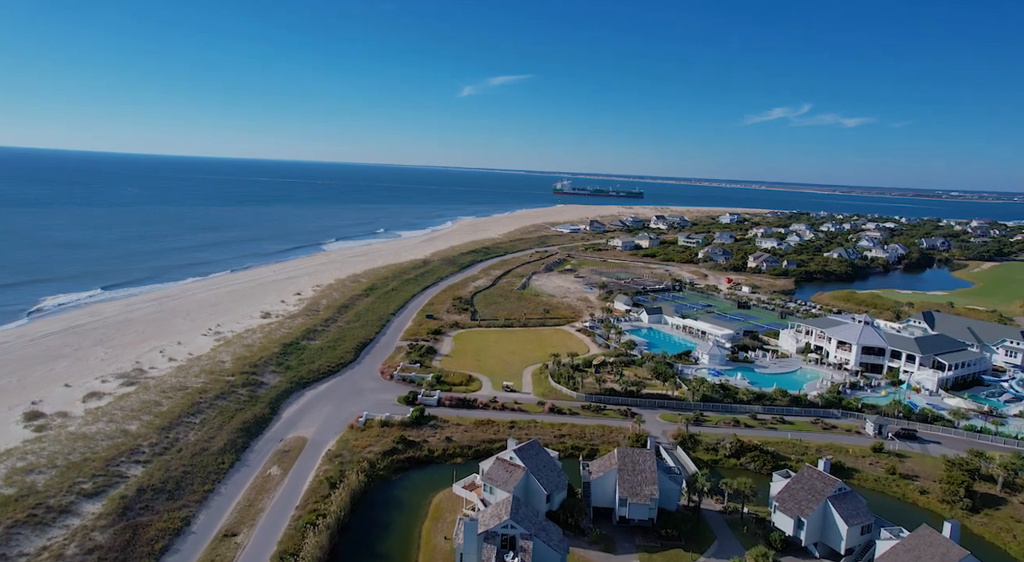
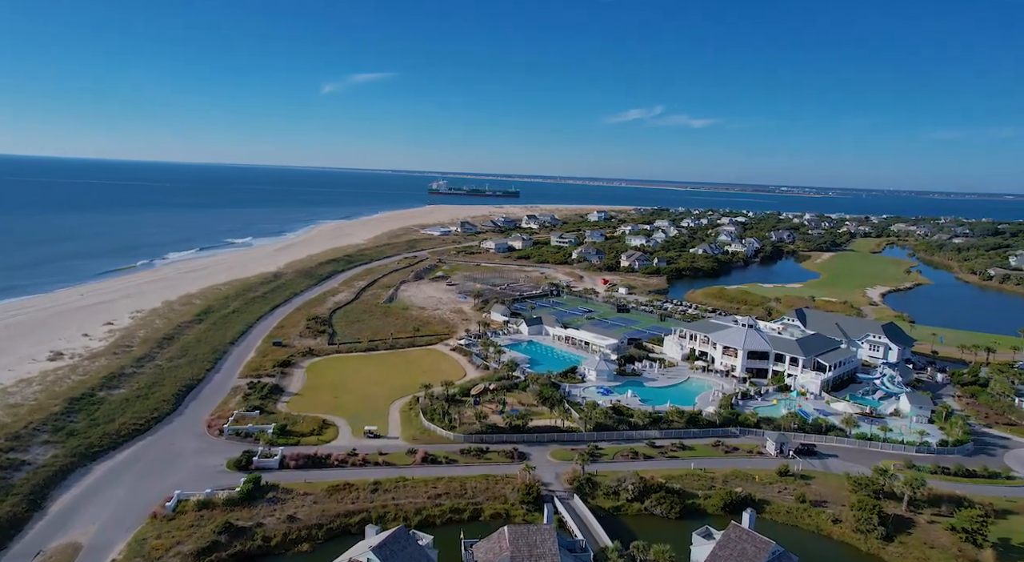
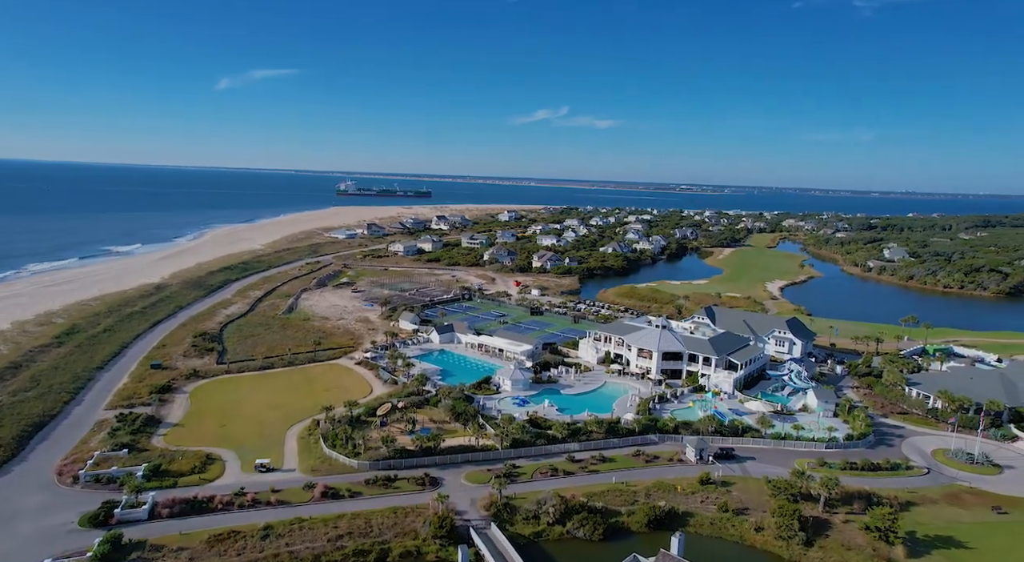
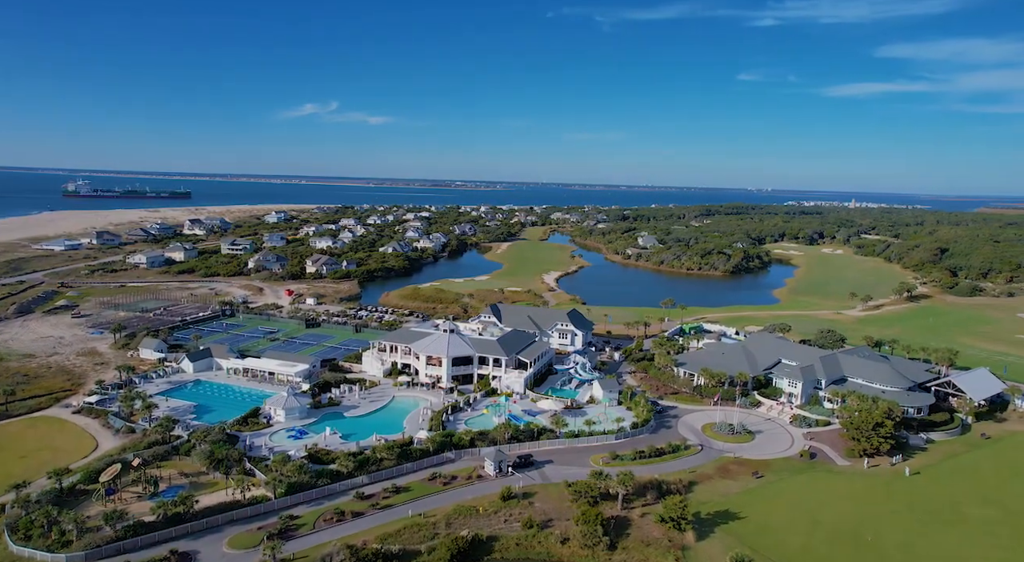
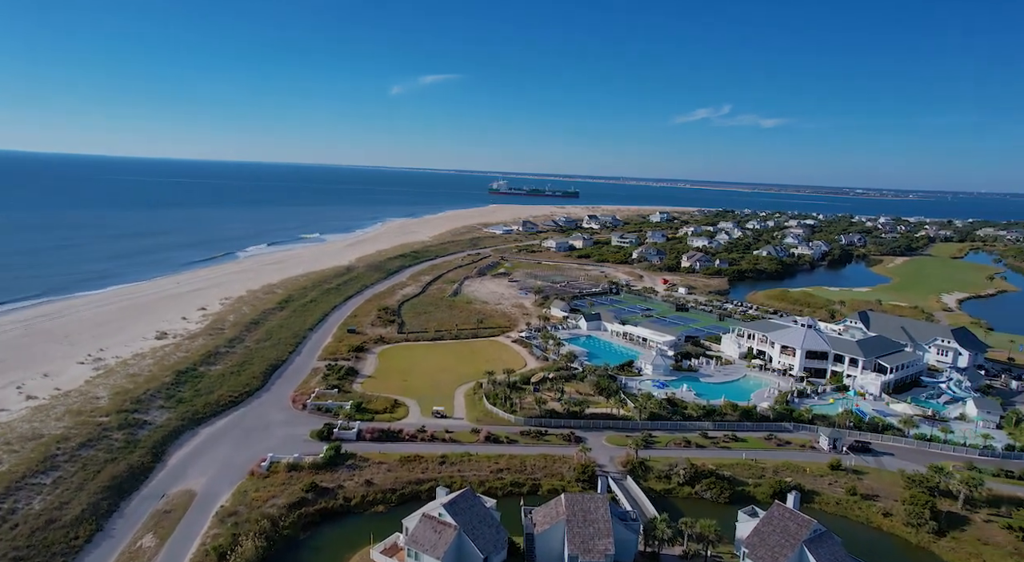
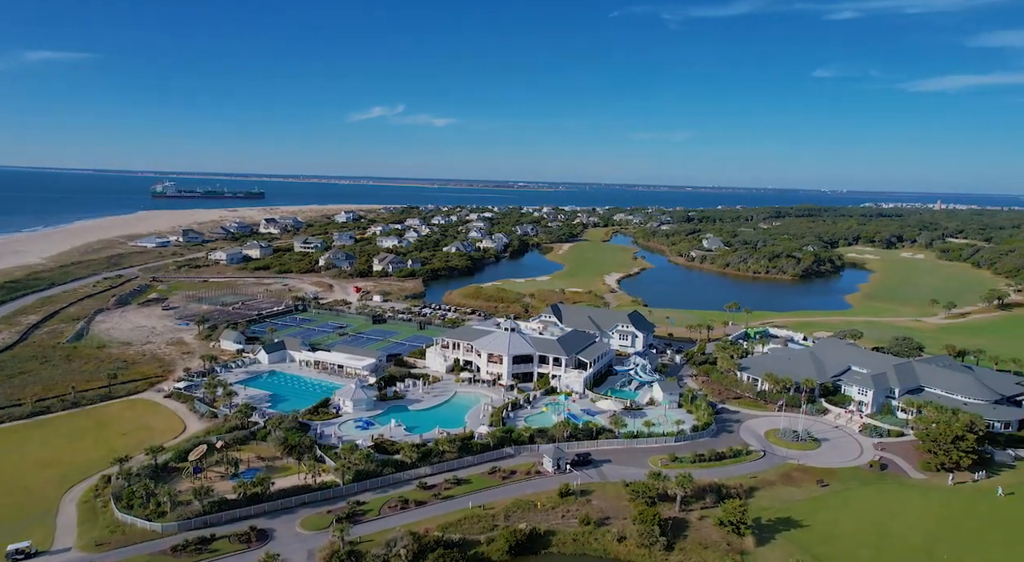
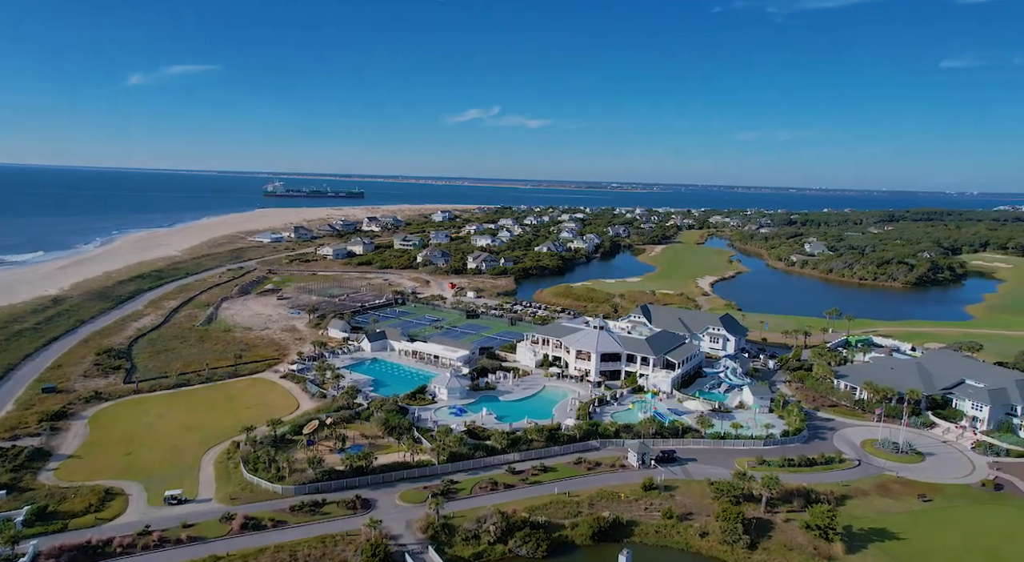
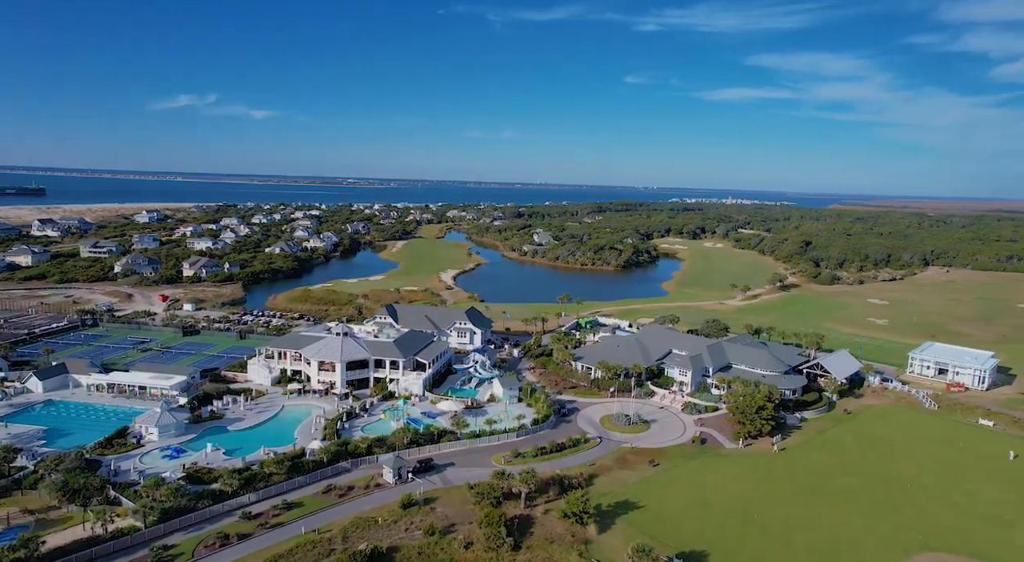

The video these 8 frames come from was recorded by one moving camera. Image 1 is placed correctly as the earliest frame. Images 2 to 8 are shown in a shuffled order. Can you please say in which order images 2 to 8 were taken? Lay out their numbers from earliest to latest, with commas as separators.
5, 2, 3, 7, 6, 4, 8
